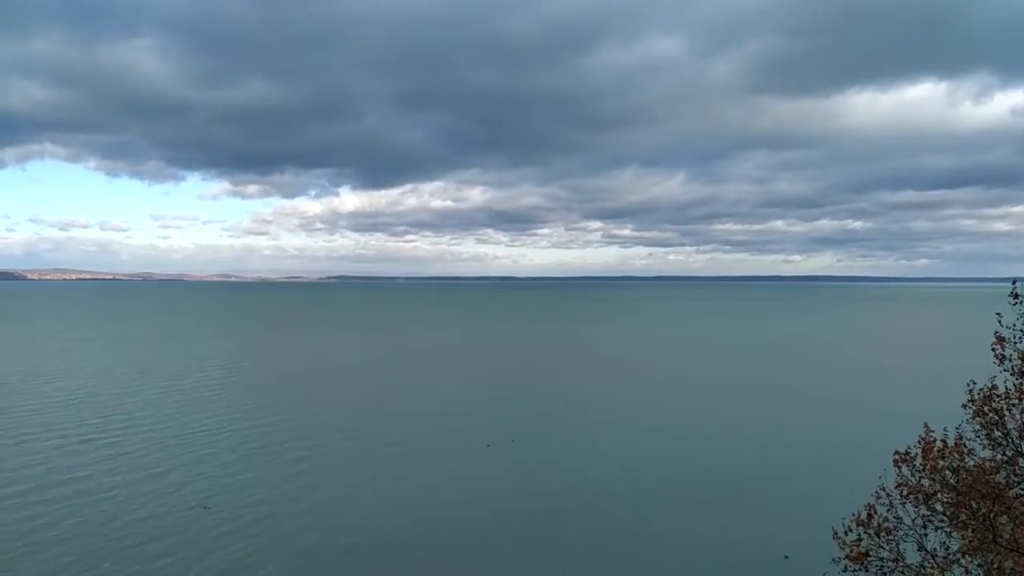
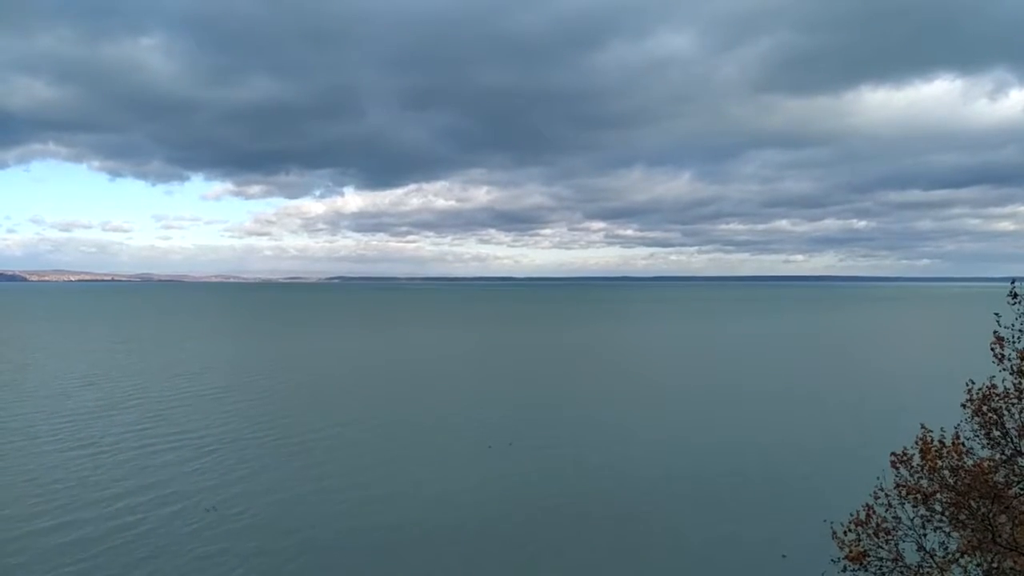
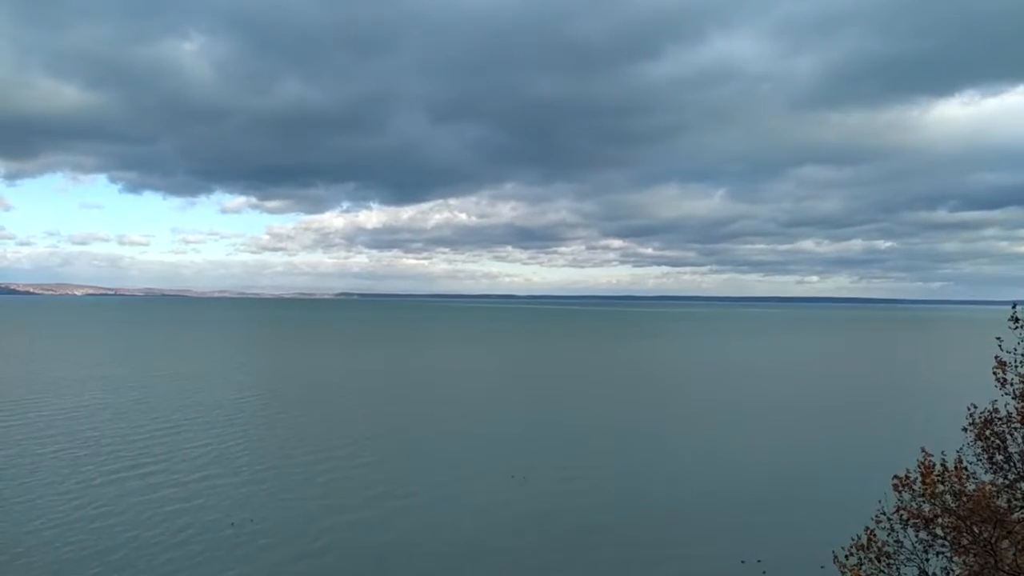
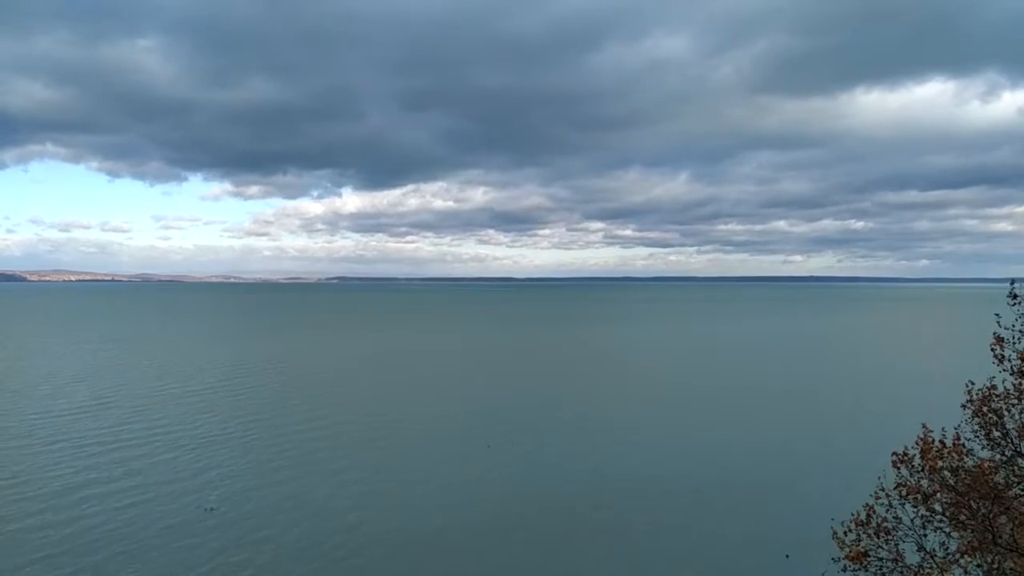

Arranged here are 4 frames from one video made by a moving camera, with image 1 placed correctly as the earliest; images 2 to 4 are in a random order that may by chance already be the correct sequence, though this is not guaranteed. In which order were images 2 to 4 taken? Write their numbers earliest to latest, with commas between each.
4, 2, 3
